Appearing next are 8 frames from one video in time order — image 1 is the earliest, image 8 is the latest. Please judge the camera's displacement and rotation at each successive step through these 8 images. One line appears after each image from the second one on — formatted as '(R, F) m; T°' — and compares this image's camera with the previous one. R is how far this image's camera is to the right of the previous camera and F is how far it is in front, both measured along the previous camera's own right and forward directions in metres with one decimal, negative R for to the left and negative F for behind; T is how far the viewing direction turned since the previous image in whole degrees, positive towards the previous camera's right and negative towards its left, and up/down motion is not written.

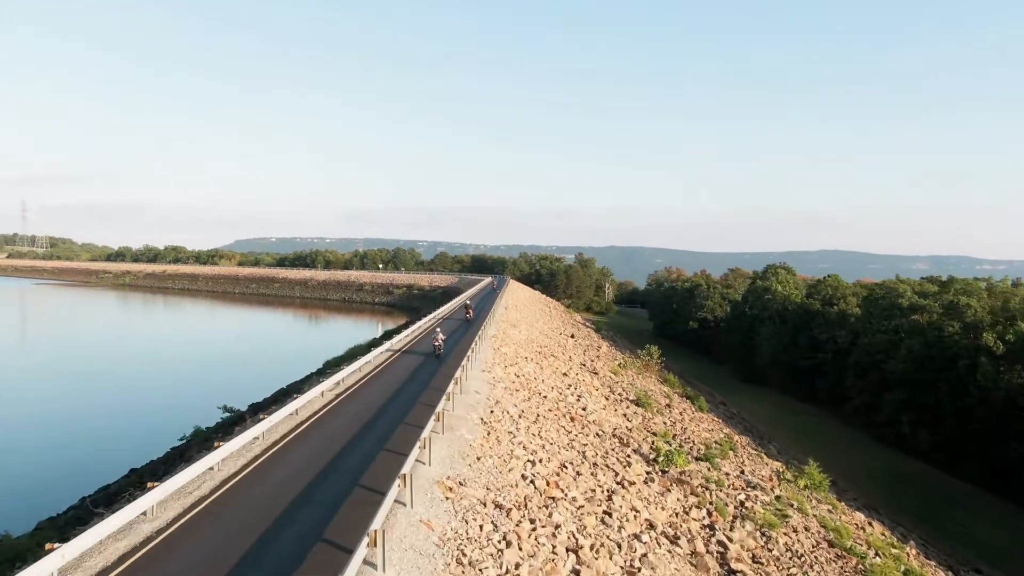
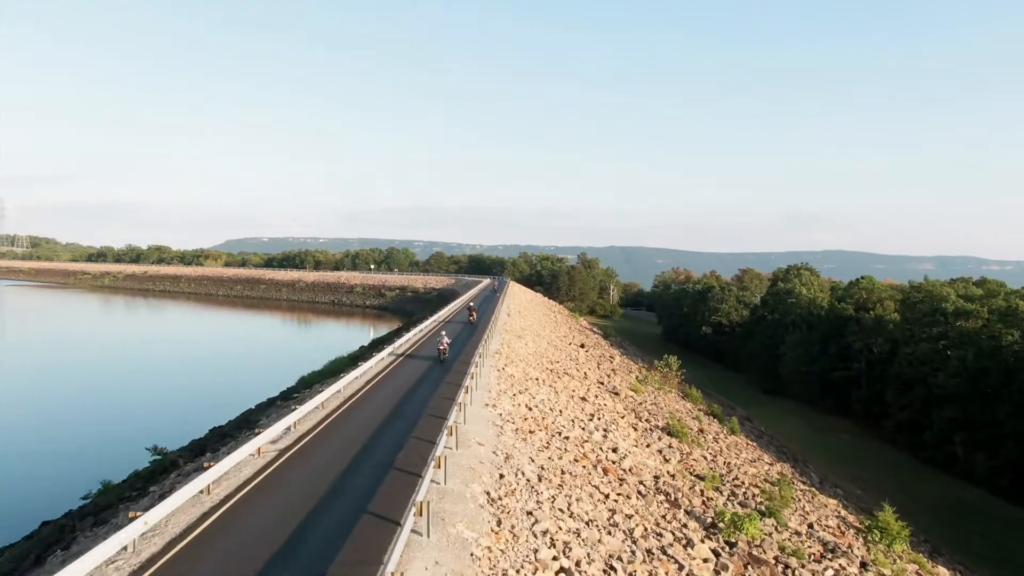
(-0.3, +3.9) m; 0°
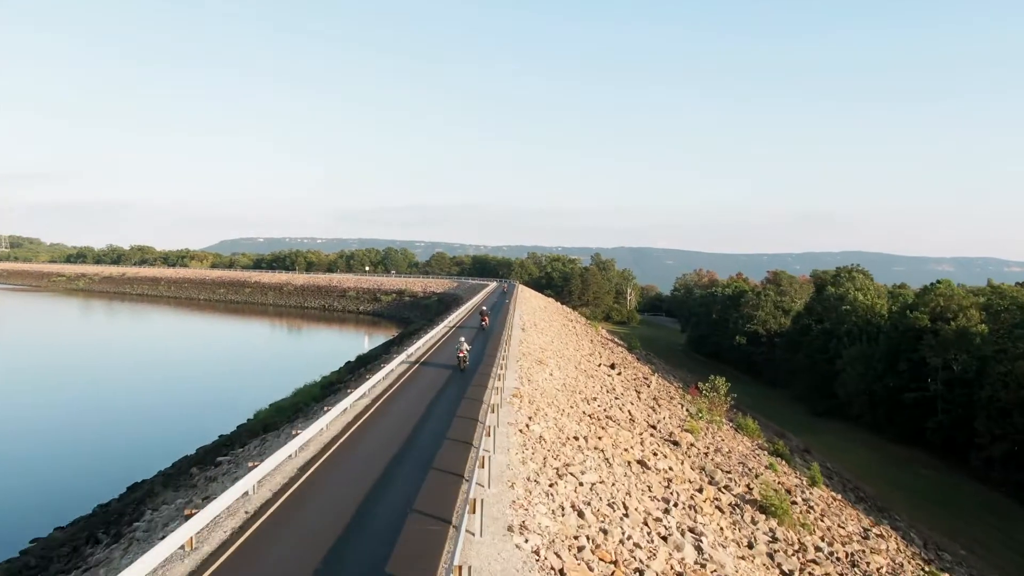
(-0.5, +5.9) m; 0°
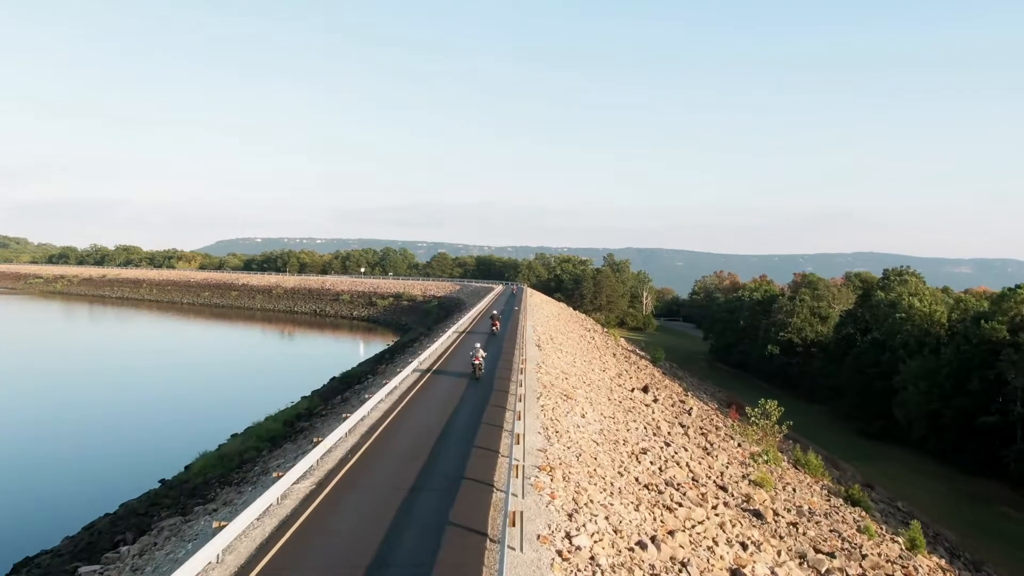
(-0.3, +4.5) m; 0°
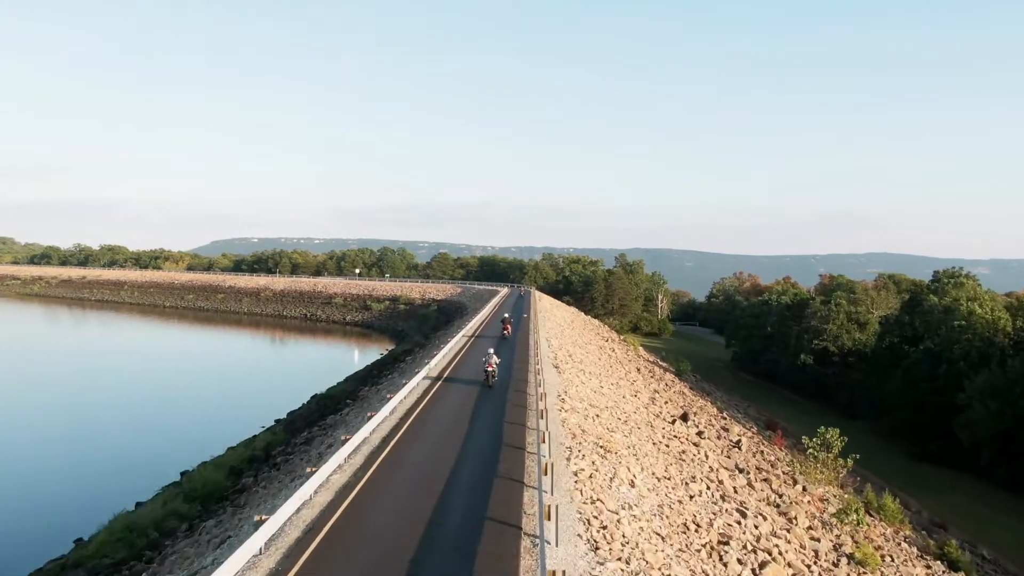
(-0.2, +3.9) m; 0°
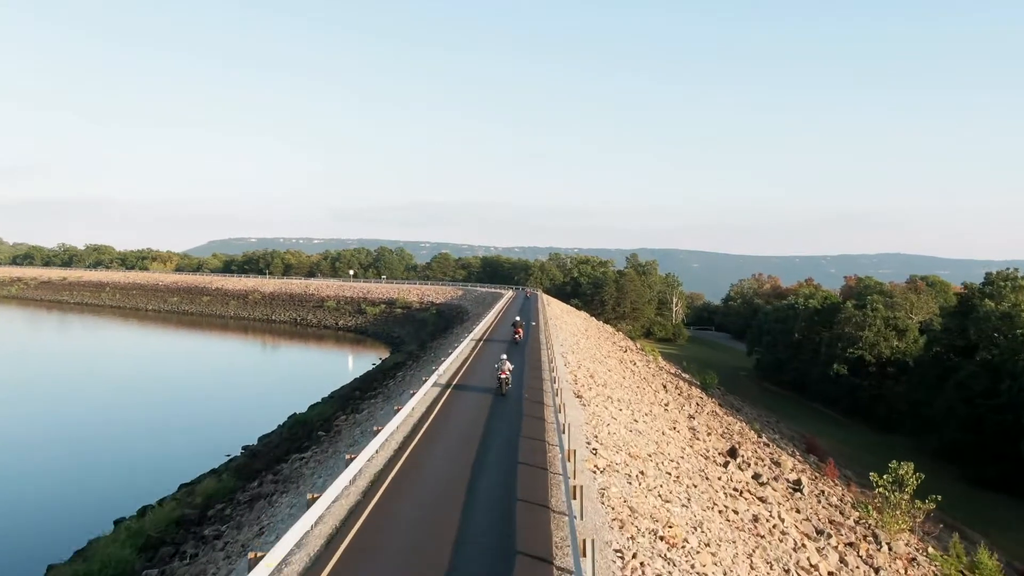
(-0.2, +3.4) m; 0°
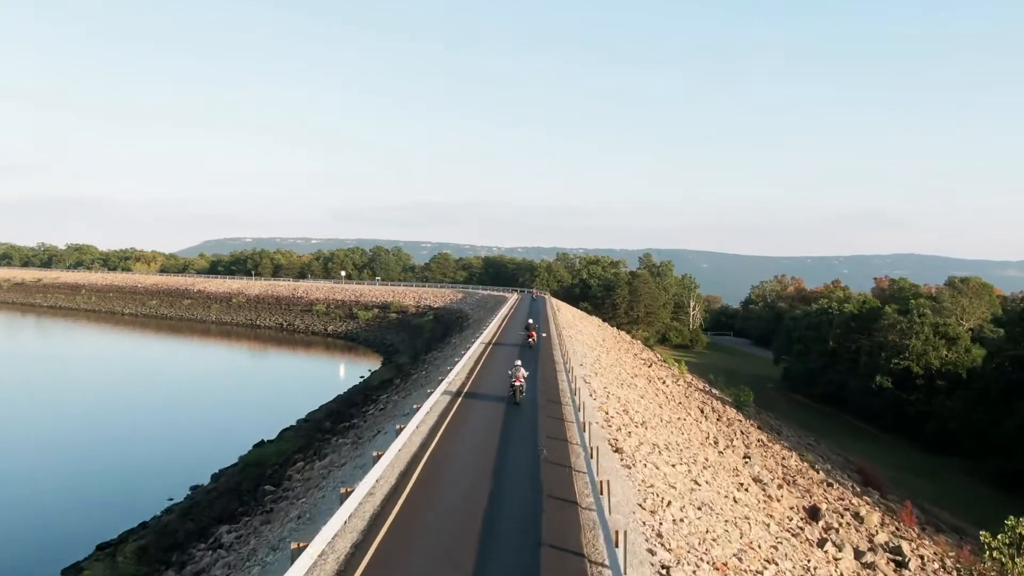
(-0.1, +3.7) m; 0°
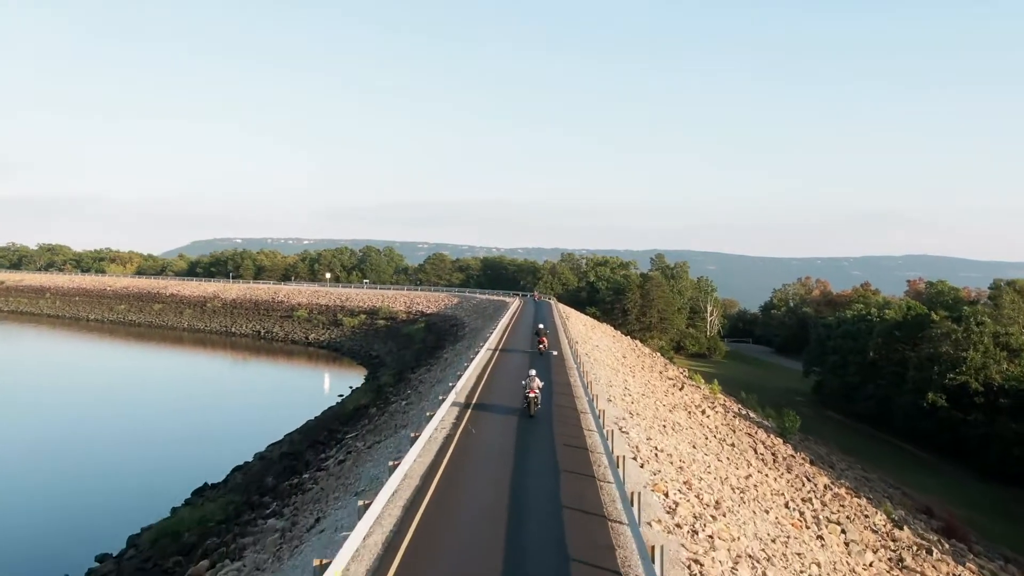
(-0.1, +3.9) m; 0°
